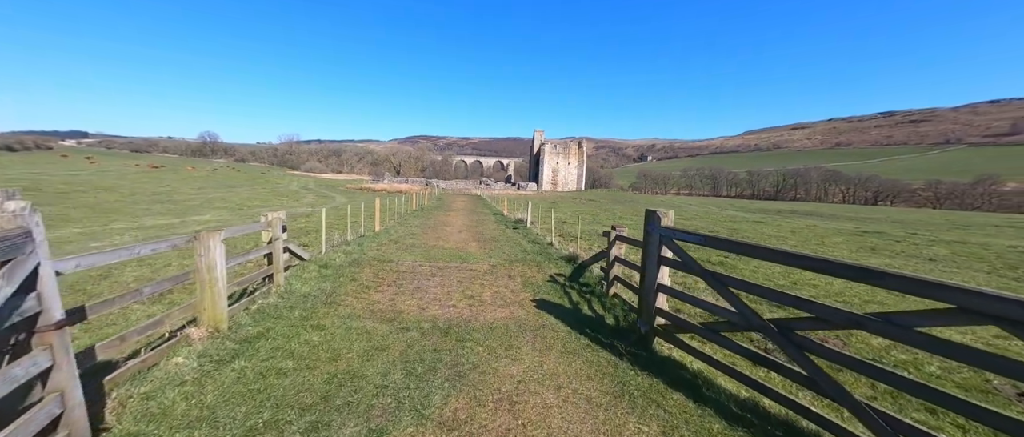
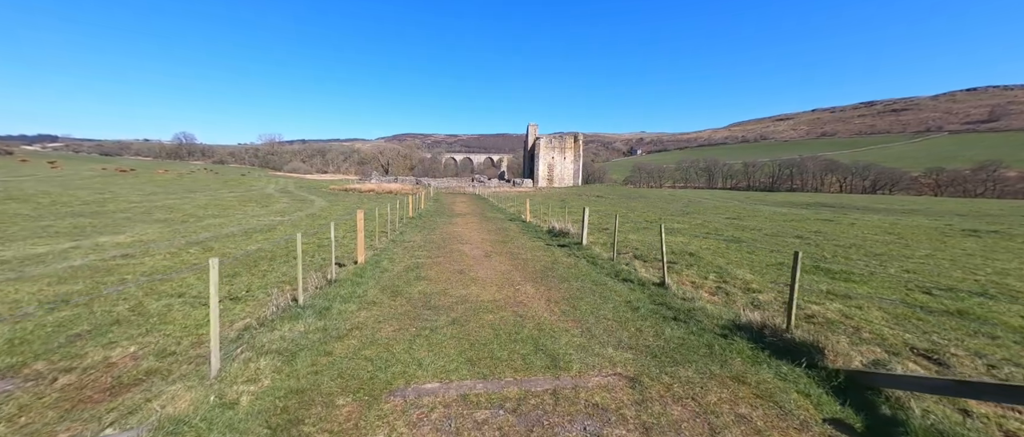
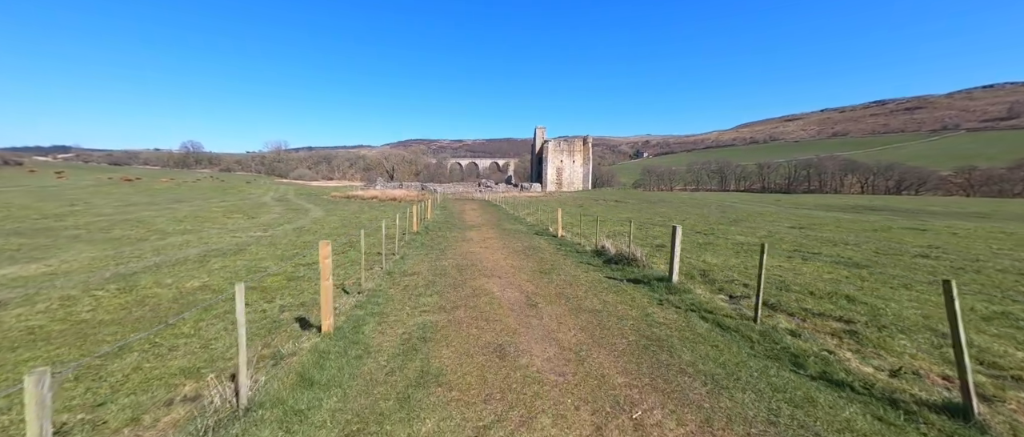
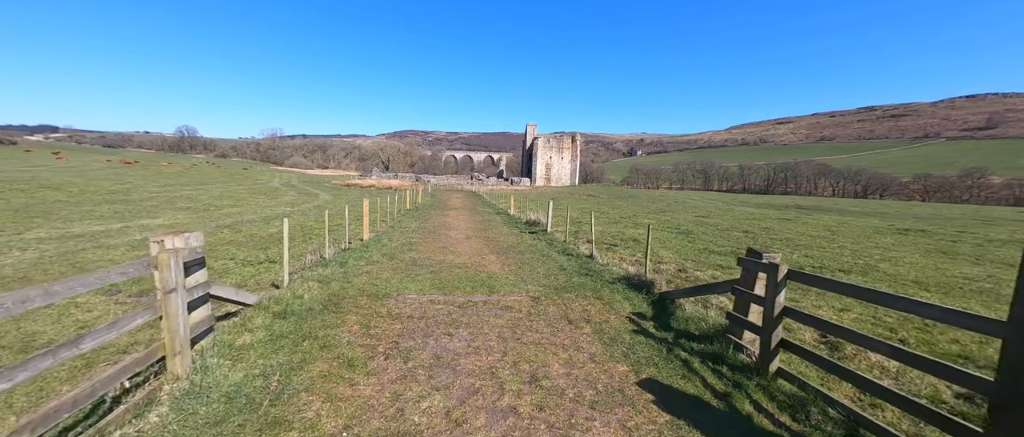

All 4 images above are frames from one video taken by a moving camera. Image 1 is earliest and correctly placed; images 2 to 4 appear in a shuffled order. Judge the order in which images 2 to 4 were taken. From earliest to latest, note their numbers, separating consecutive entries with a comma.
4, 2, 3
